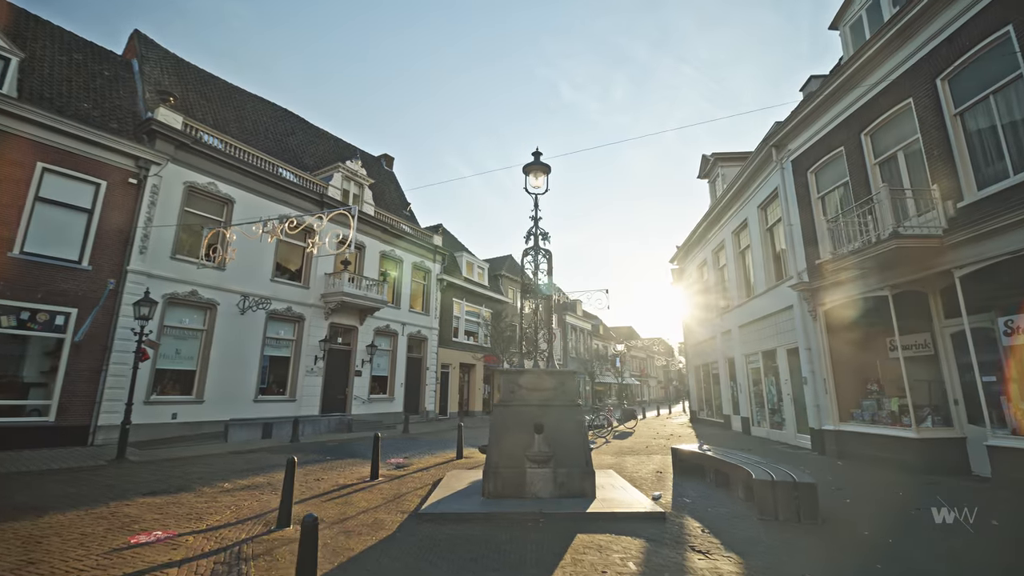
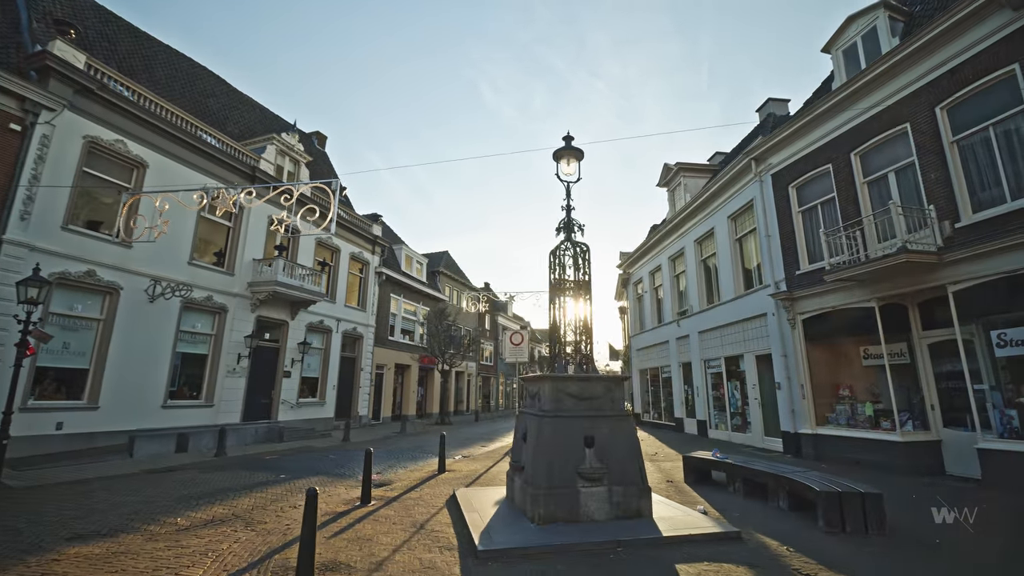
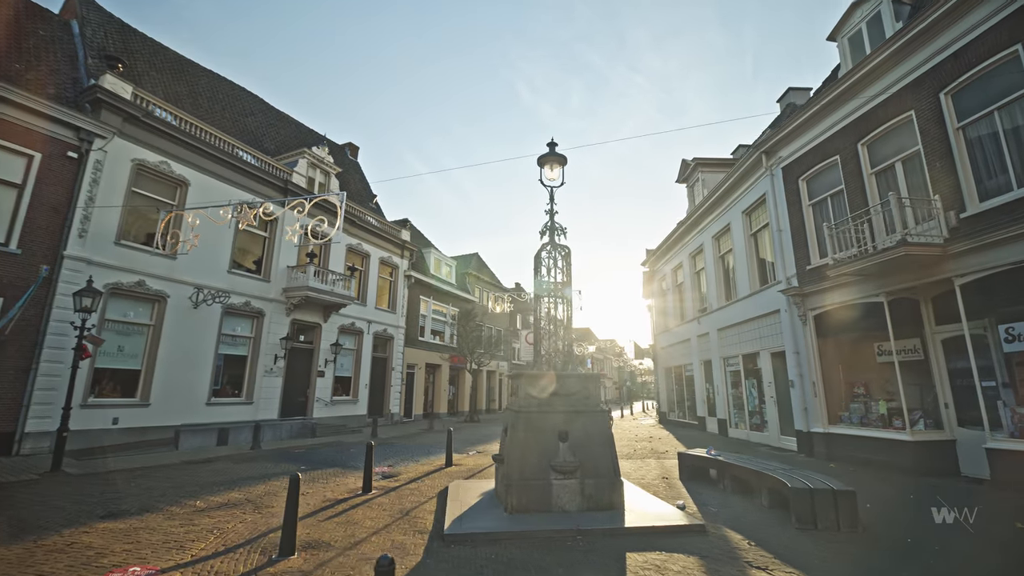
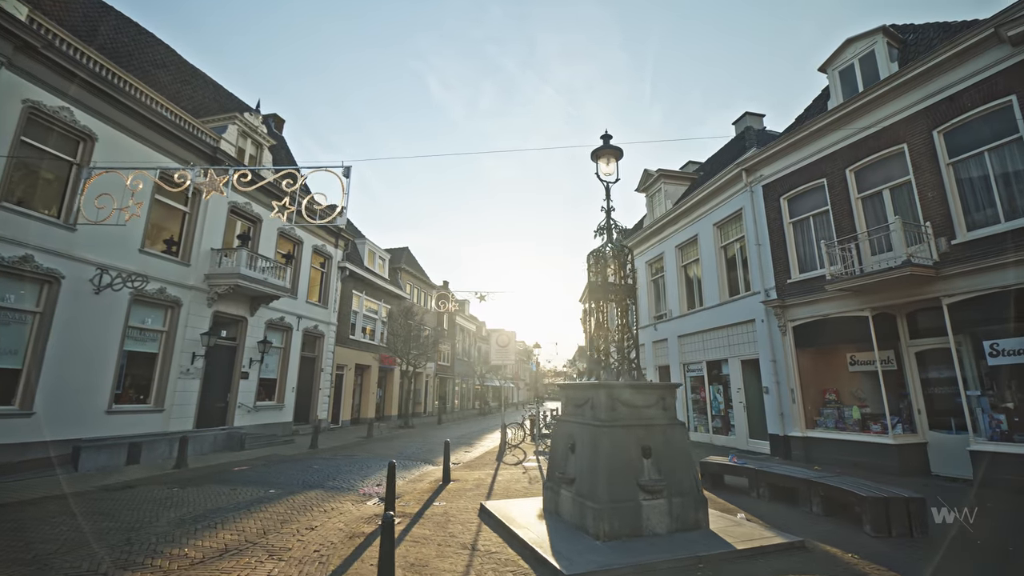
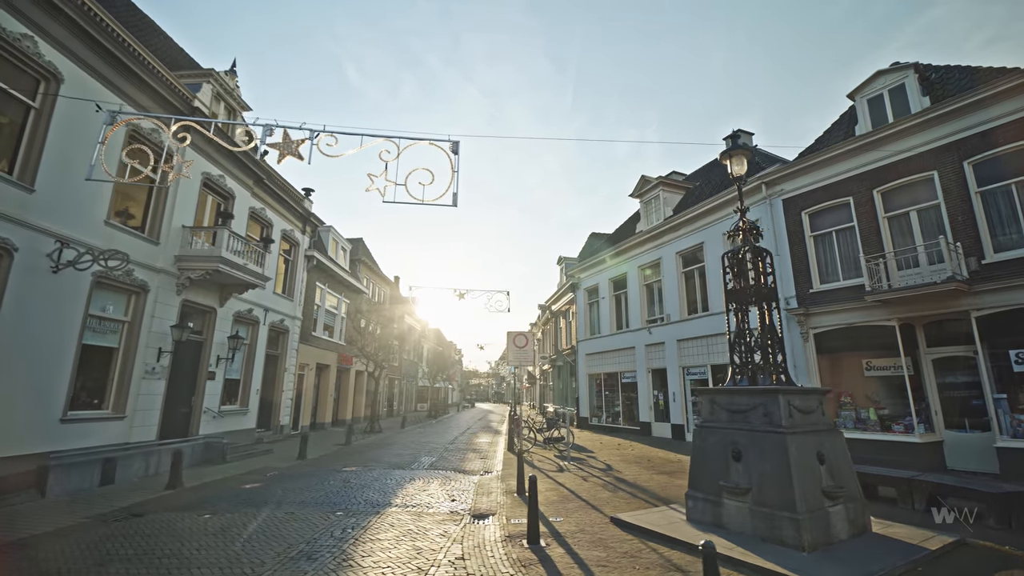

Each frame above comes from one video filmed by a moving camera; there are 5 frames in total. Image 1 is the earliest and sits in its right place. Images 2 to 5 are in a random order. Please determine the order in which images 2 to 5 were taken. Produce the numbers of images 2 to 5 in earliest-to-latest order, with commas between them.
3, 2, 4, 5
